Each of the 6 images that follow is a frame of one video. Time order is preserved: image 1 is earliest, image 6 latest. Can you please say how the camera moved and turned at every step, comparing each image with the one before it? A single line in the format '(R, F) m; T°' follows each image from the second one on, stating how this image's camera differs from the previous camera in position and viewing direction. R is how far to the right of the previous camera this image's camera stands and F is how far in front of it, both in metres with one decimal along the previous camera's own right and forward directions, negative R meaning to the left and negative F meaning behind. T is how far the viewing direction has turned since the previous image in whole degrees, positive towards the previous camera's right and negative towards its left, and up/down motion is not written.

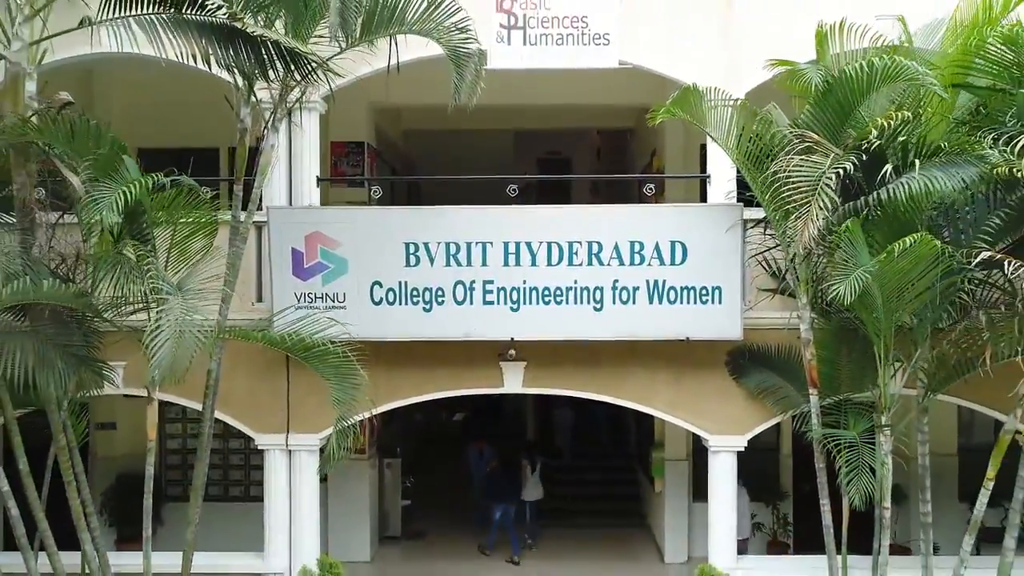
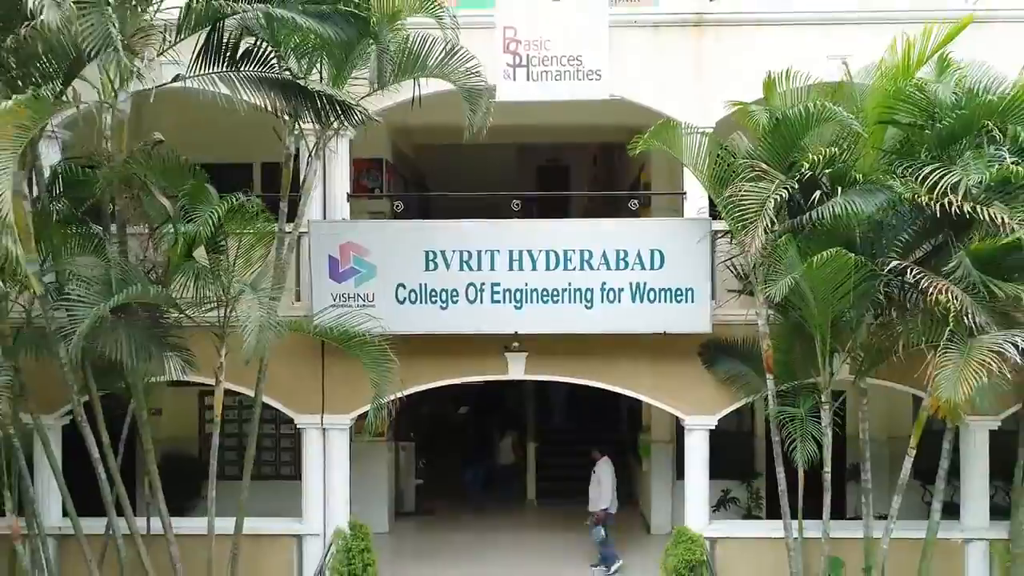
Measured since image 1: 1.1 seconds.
(0.0, -1.2) m; 0°
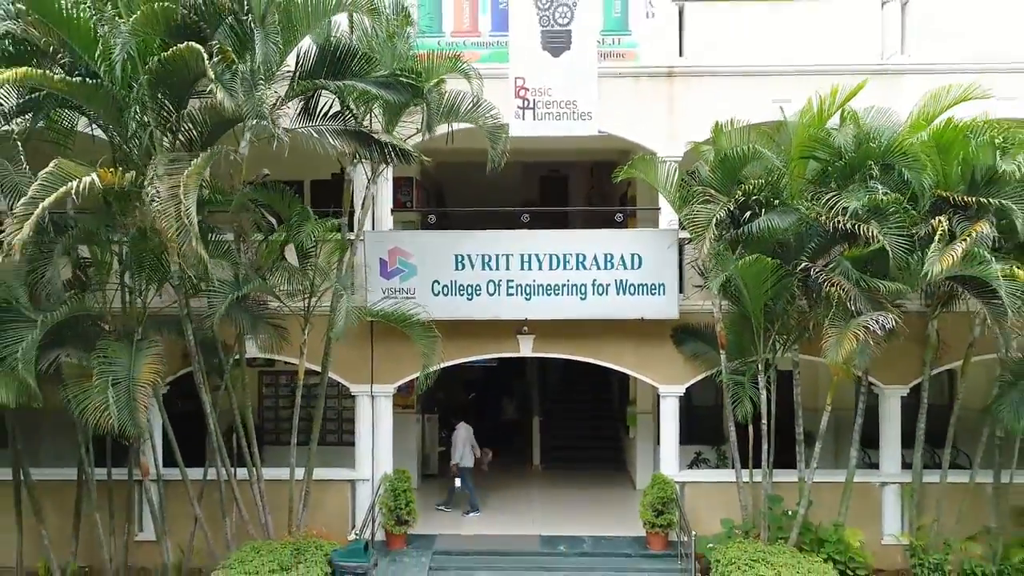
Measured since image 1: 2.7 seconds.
(-0.1, -2.2) m; 0°
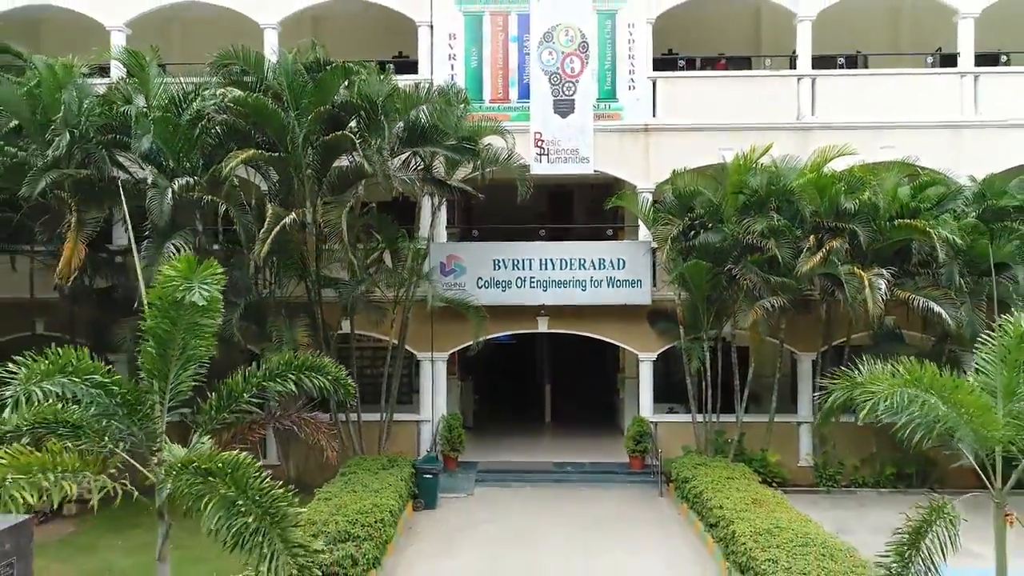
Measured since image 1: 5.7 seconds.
(-0.4, -4.1) m; 0°
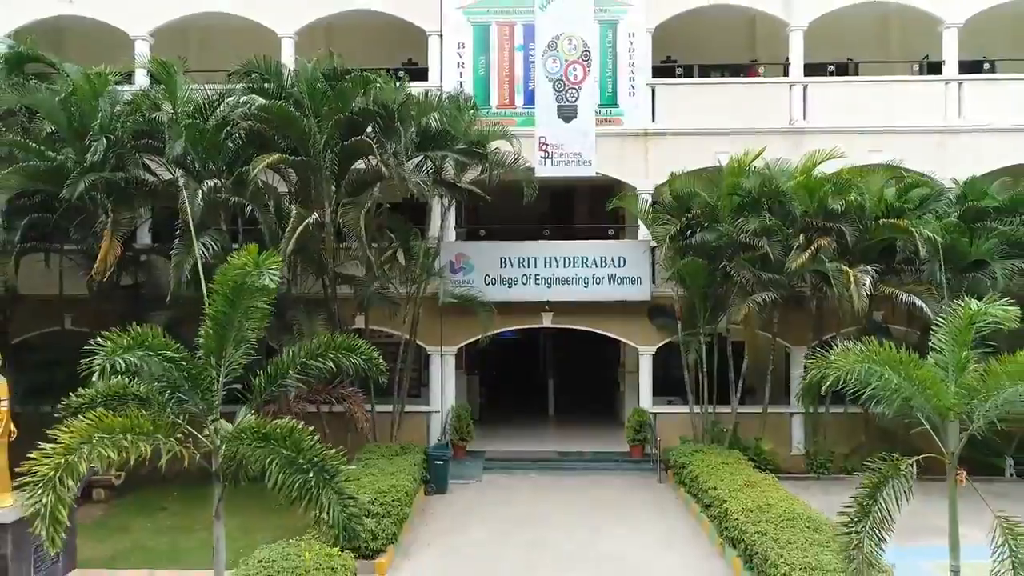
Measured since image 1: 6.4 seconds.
(-0.1, -0.7) m; 0°
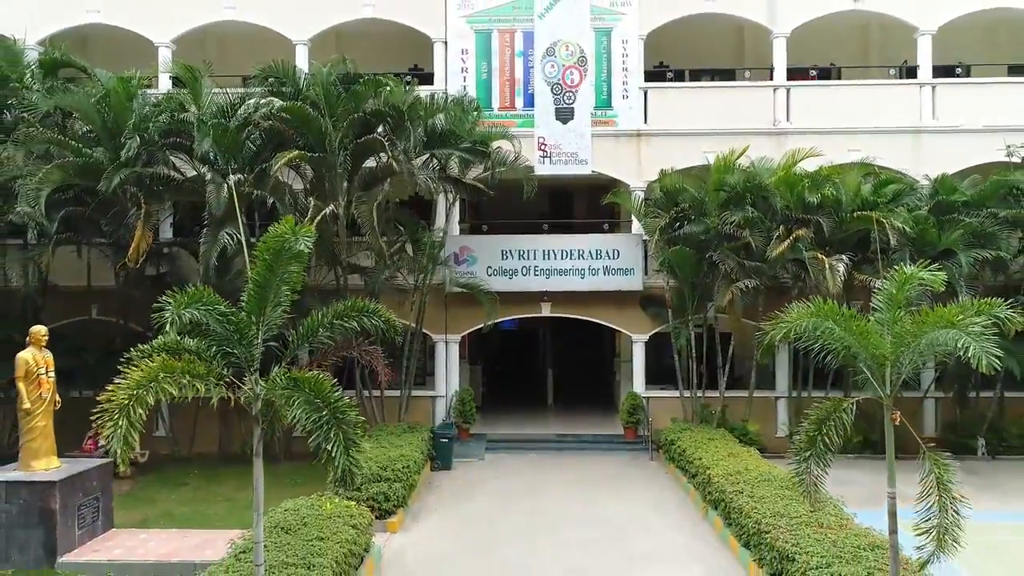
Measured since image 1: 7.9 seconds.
(0.0, -0.9) m; 0°
